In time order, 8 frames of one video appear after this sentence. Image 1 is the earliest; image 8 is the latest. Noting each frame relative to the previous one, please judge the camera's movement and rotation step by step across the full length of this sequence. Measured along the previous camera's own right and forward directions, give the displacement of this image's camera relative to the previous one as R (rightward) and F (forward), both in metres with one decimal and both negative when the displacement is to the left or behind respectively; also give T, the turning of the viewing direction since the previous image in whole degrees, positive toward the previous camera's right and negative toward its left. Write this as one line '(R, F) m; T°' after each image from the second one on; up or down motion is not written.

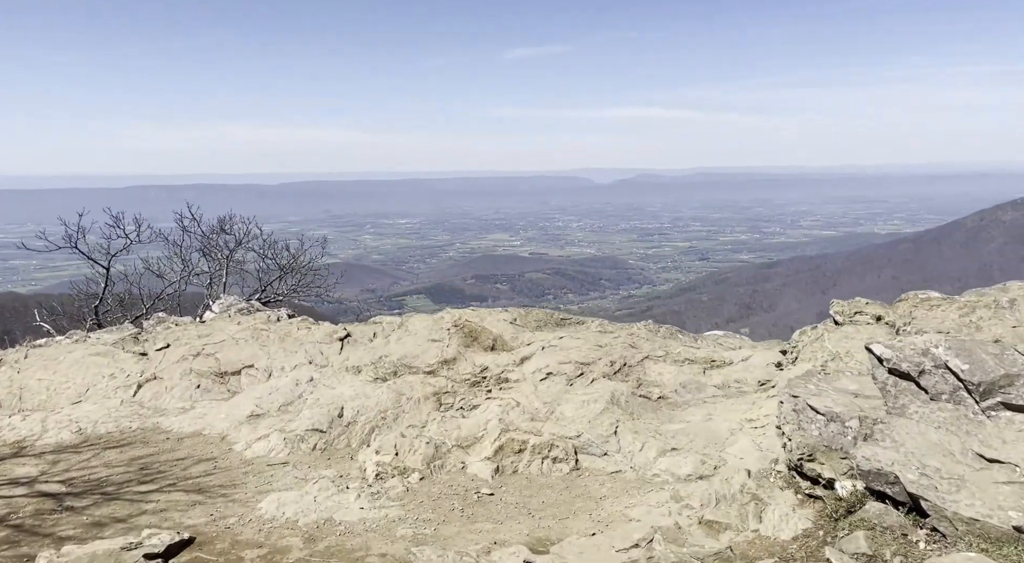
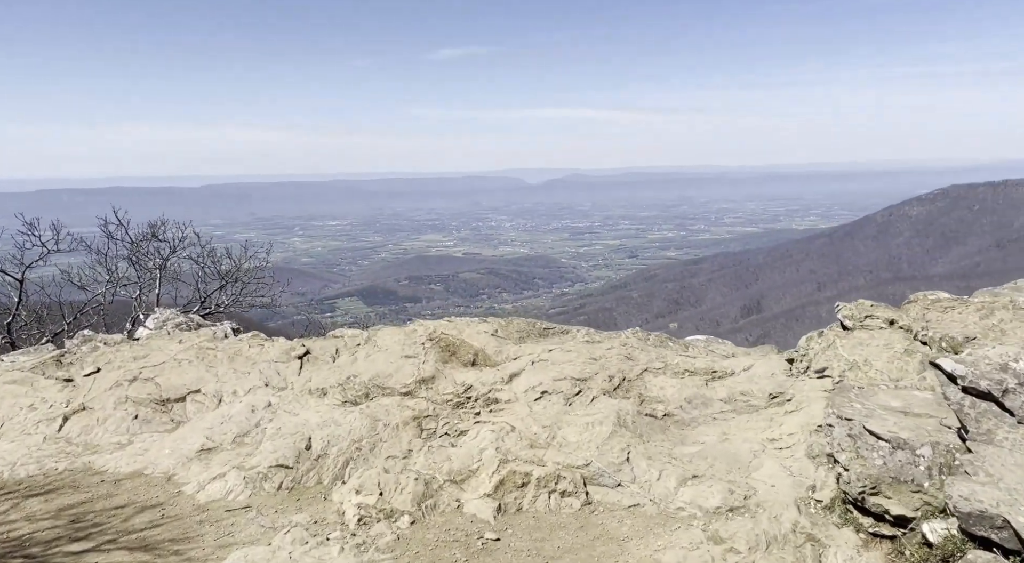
(-1.2, +2.4) m; +4°
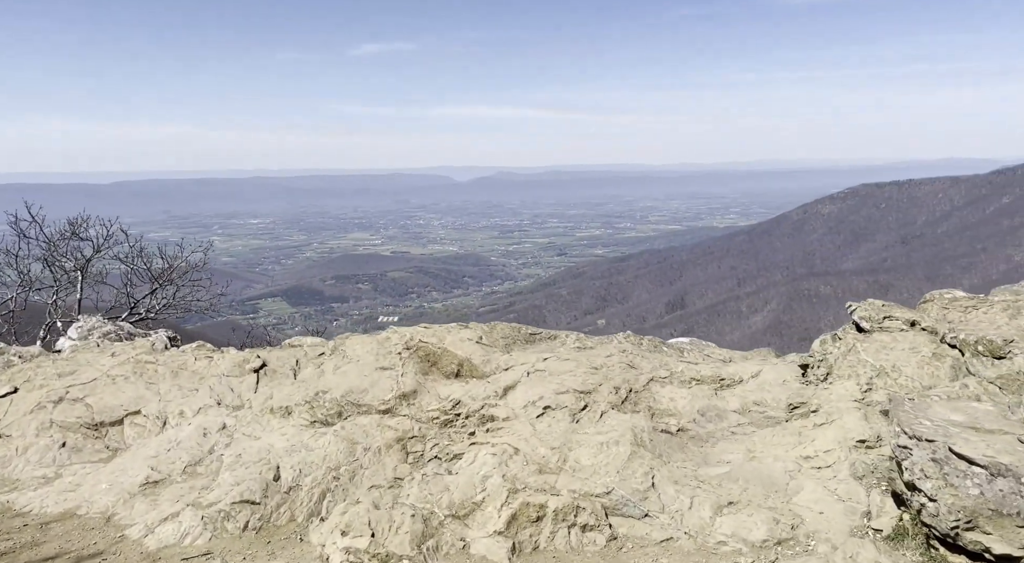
(-1.2, +2.3) m; +5°
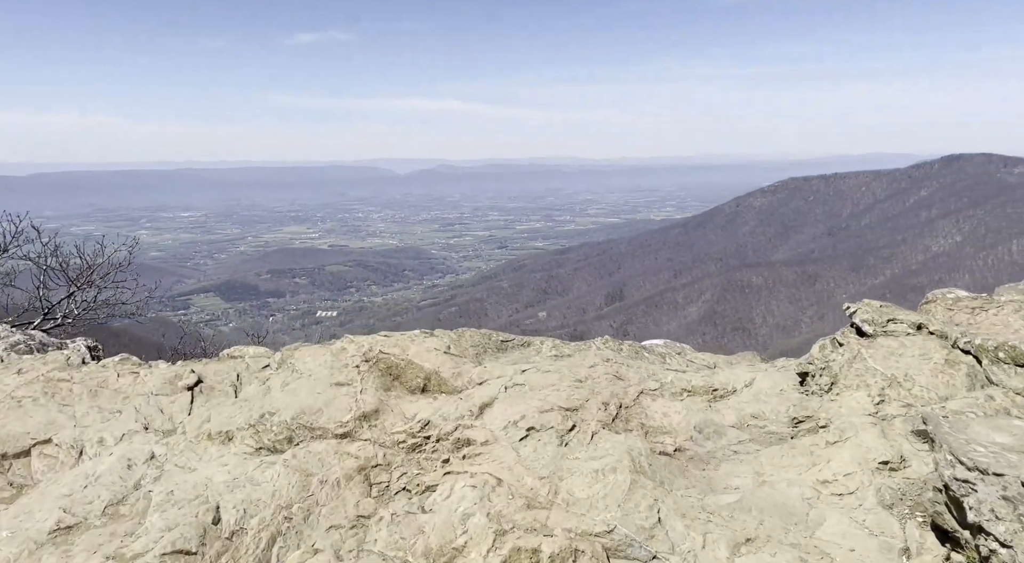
(-0.6, +2.0) m; +4°
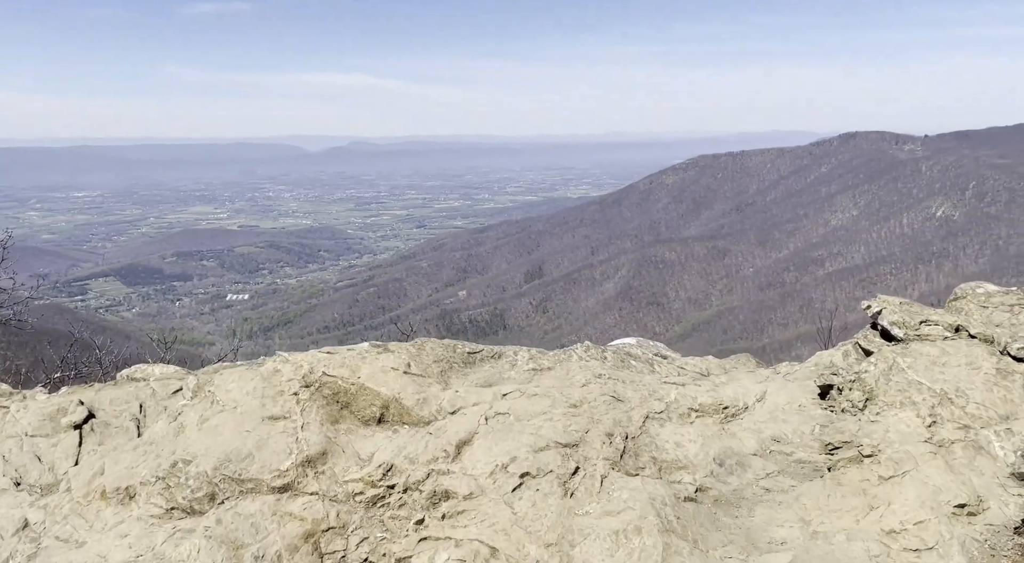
(-0.8, +3.0) m; +5°
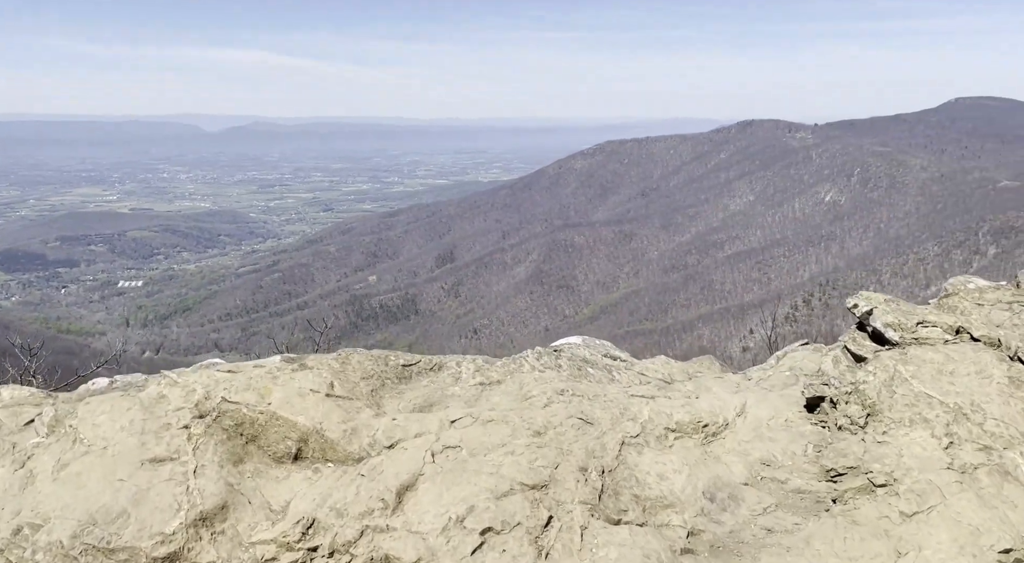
(-0.4, +2.3) m; +5°
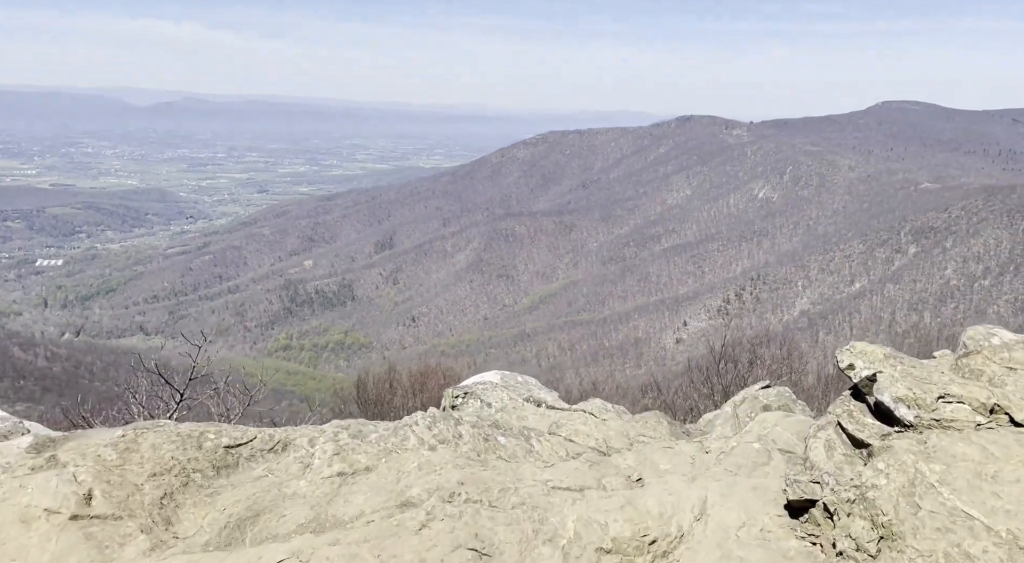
(-1.5, -1.3) m; +4°
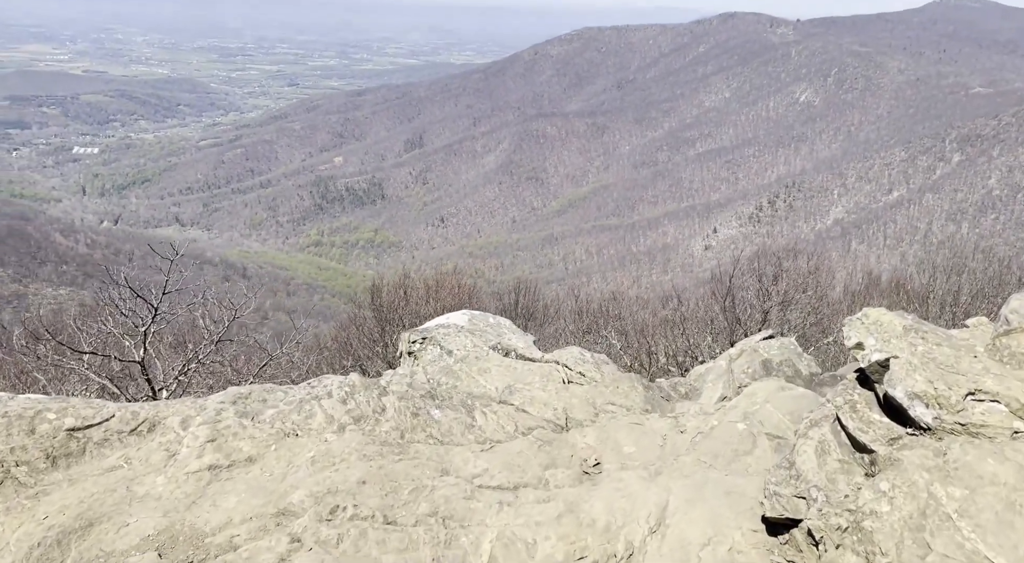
(+1.4, +3.4) m; -2°
